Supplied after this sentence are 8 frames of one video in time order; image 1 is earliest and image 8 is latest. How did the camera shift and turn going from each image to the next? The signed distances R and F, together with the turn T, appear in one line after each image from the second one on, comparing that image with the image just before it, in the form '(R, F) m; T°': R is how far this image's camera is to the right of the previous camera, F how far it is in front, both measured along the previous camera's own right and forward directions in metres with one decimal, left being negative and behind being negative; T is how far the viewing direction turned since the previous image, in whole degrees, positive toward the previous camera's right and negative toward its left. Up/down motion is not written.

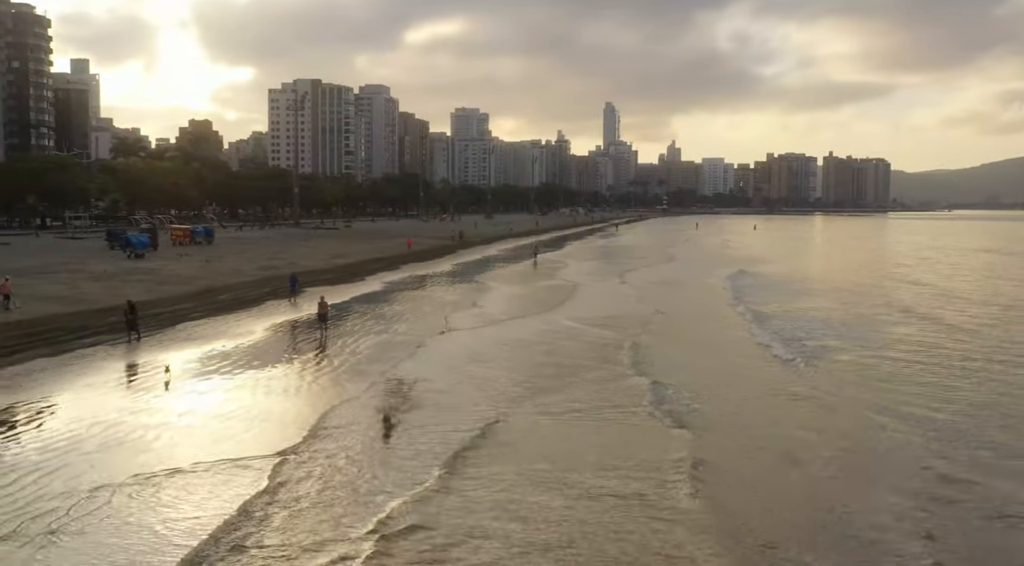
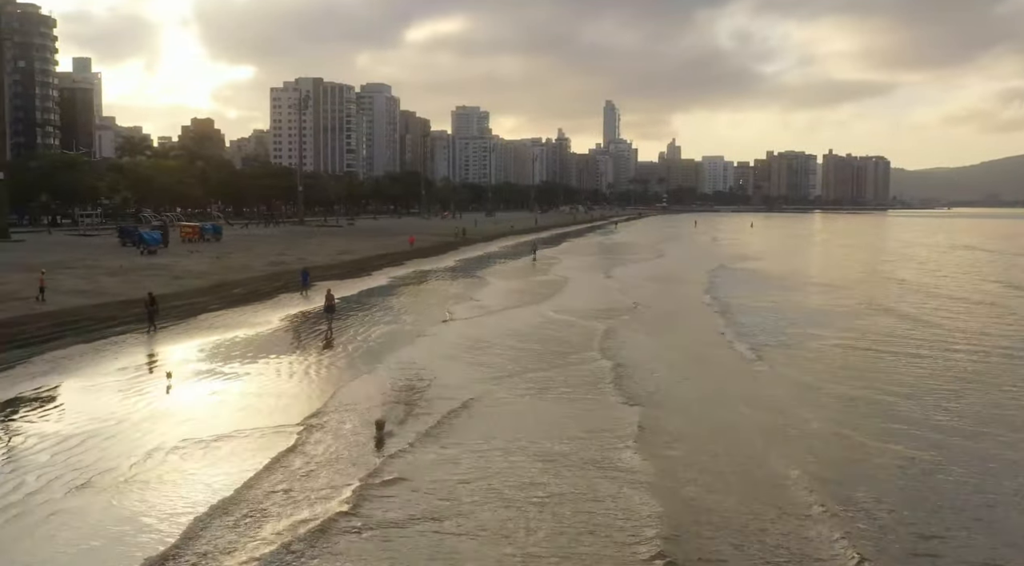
(0.0, -1.5) m; 0°
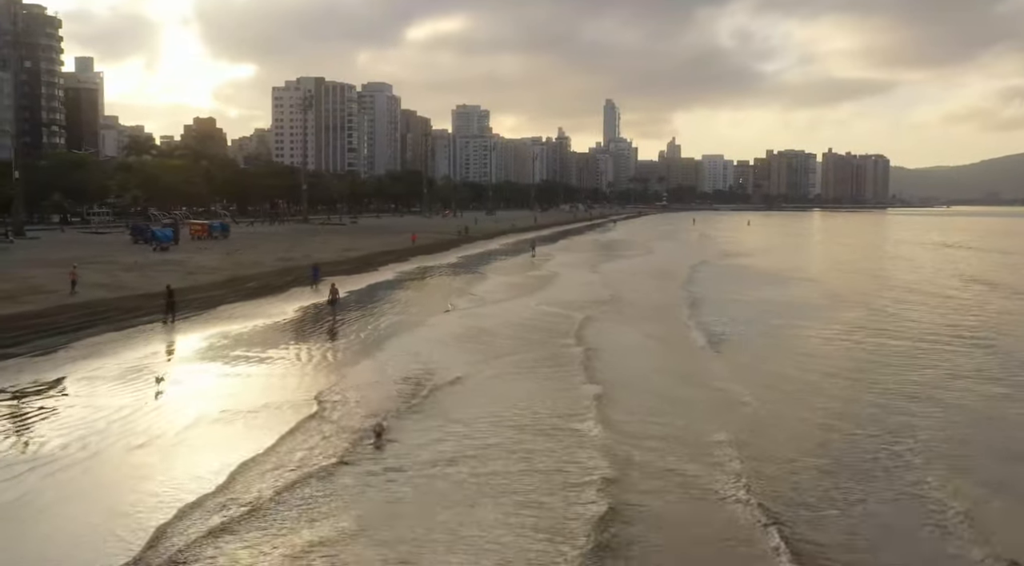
(0.0, -1.5) m; 0°
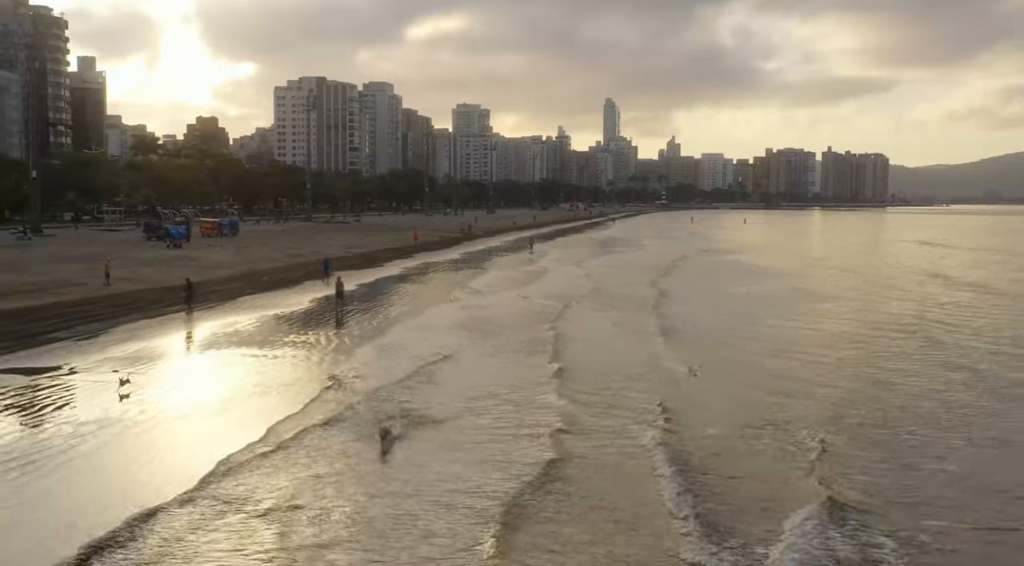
(+0.1, -1.9) m; 0°
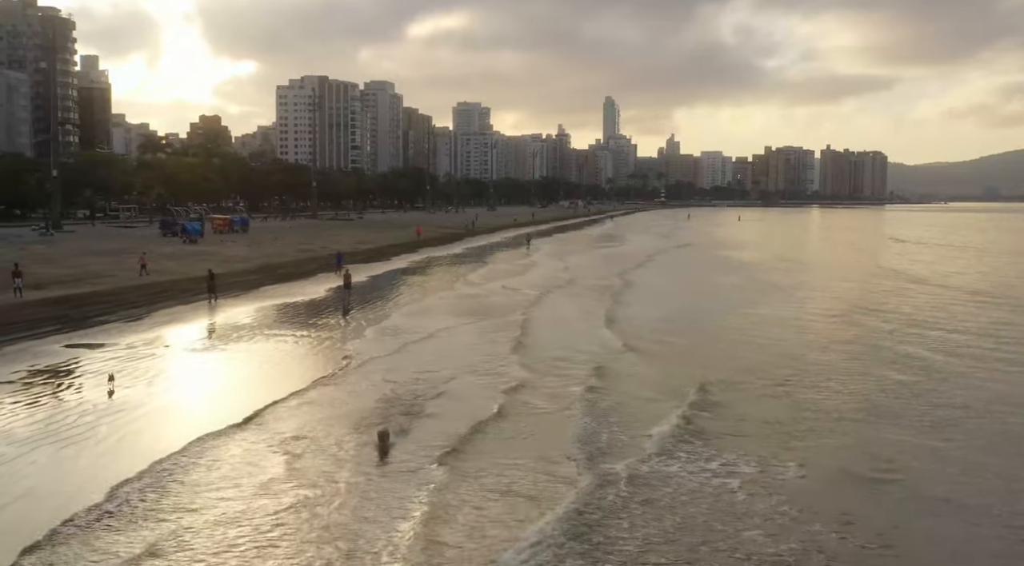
(+0.1, -2.6) m; 0°
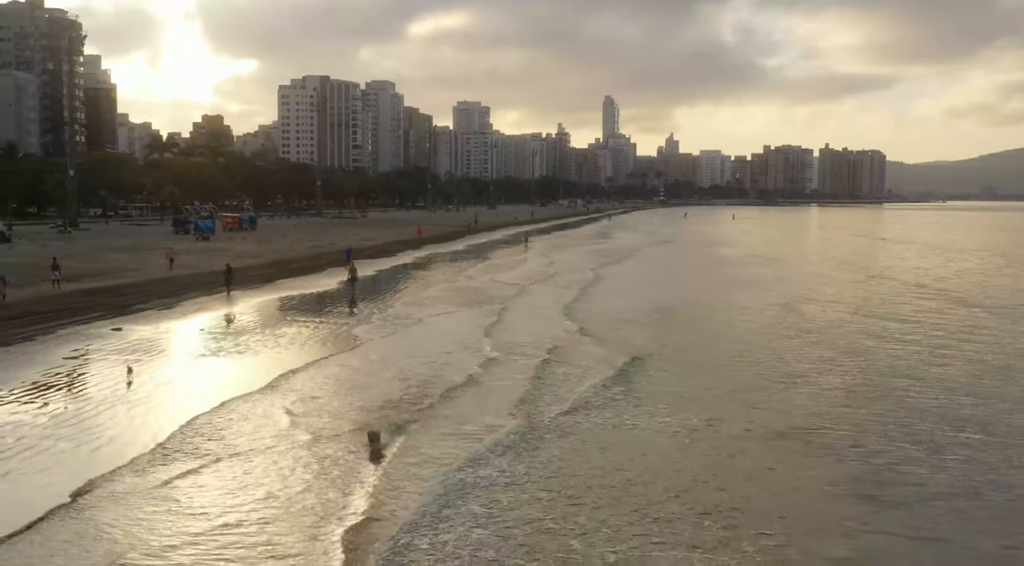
(+0.1, -2.4) m; 0°
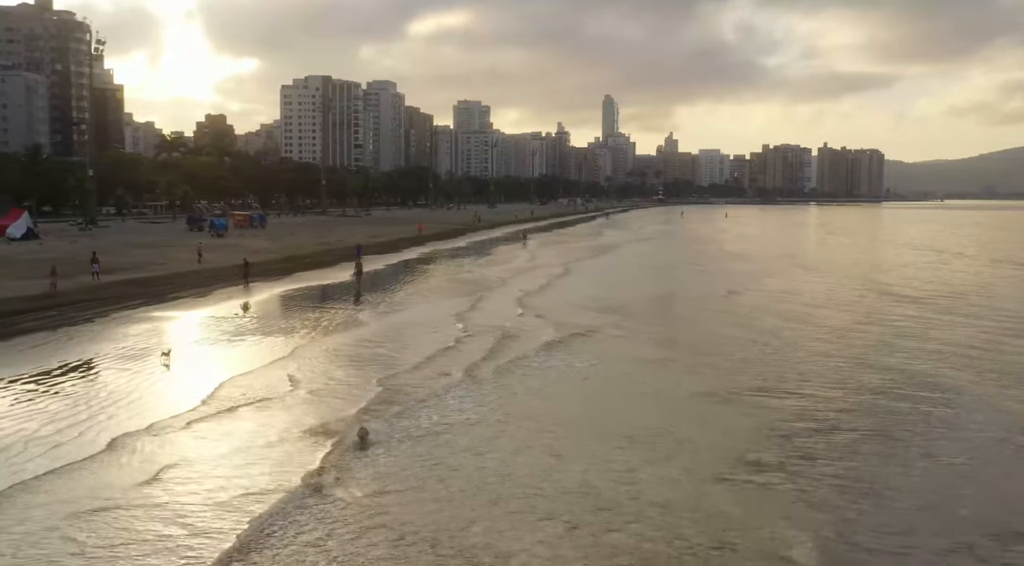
(+0.1, -2.9) m; 0°
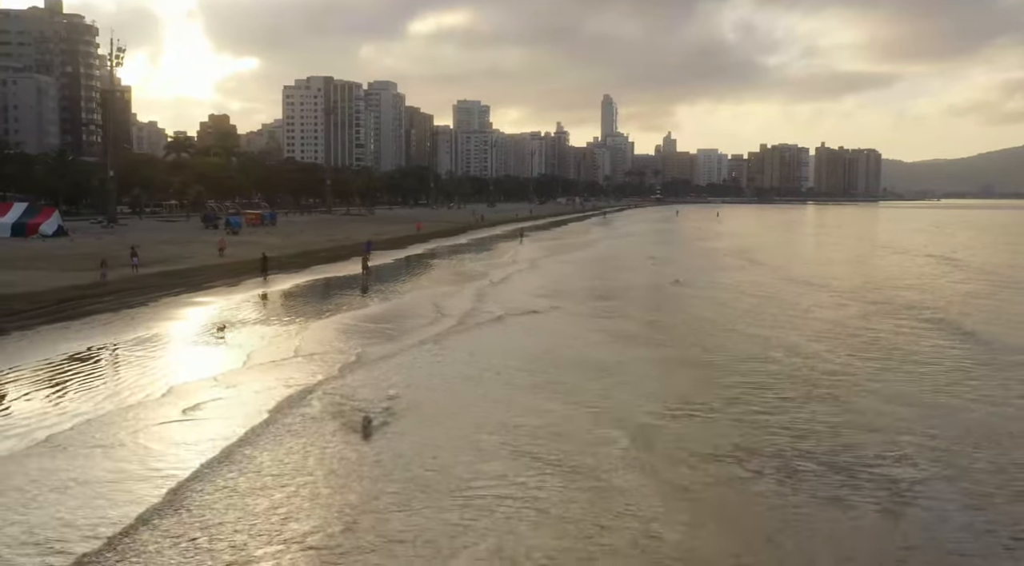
(+0.2, -3.7) m; 0°
